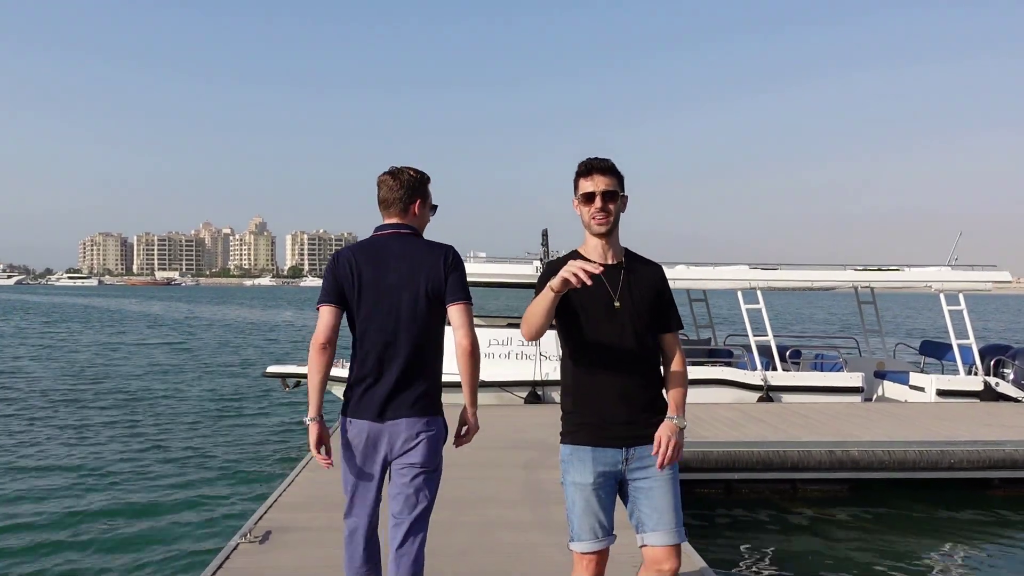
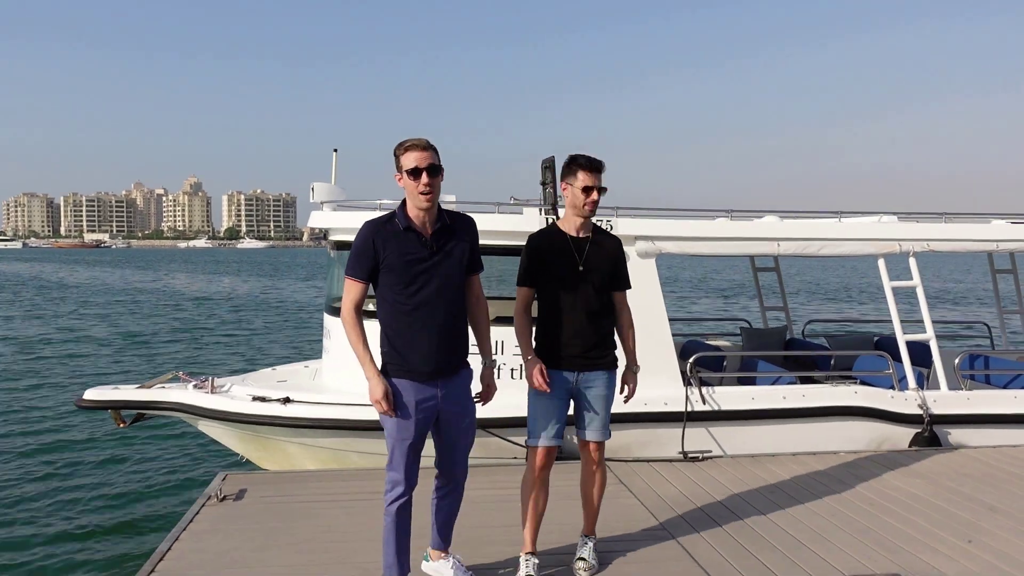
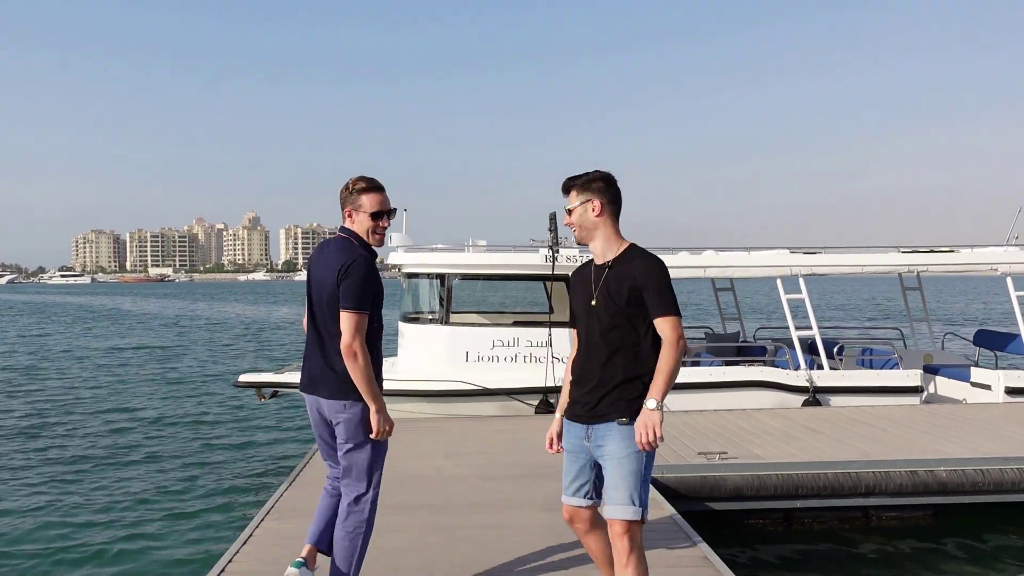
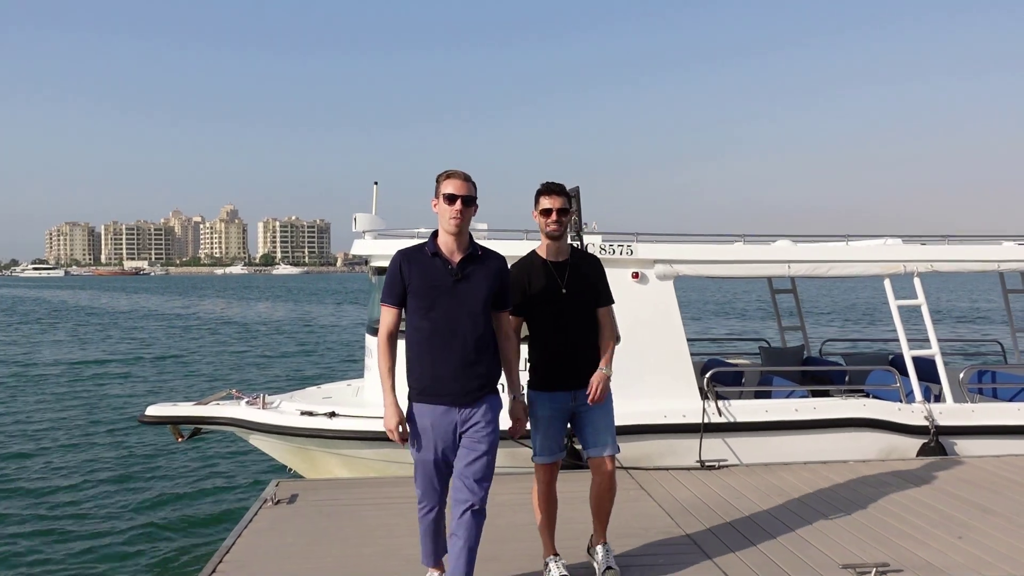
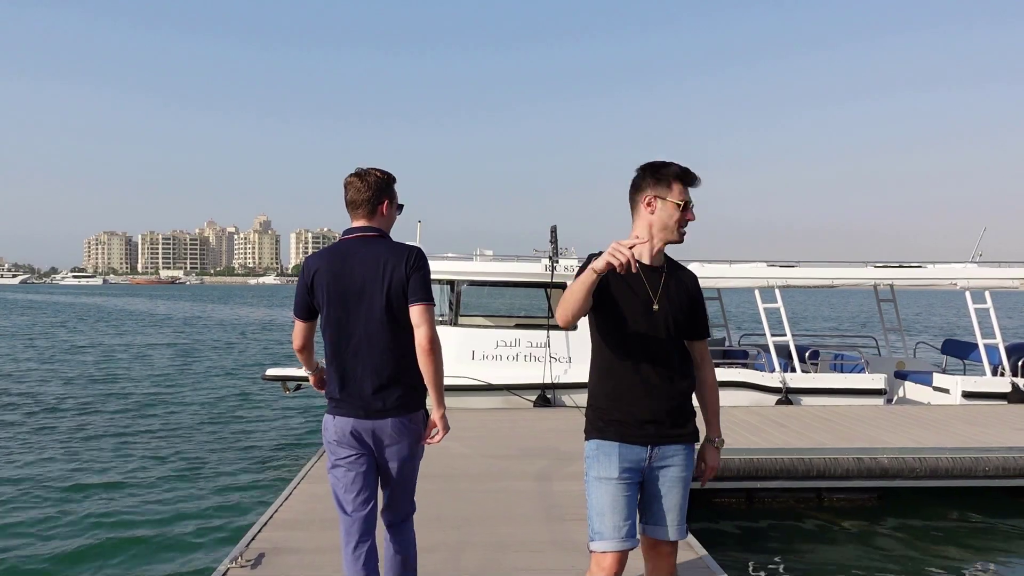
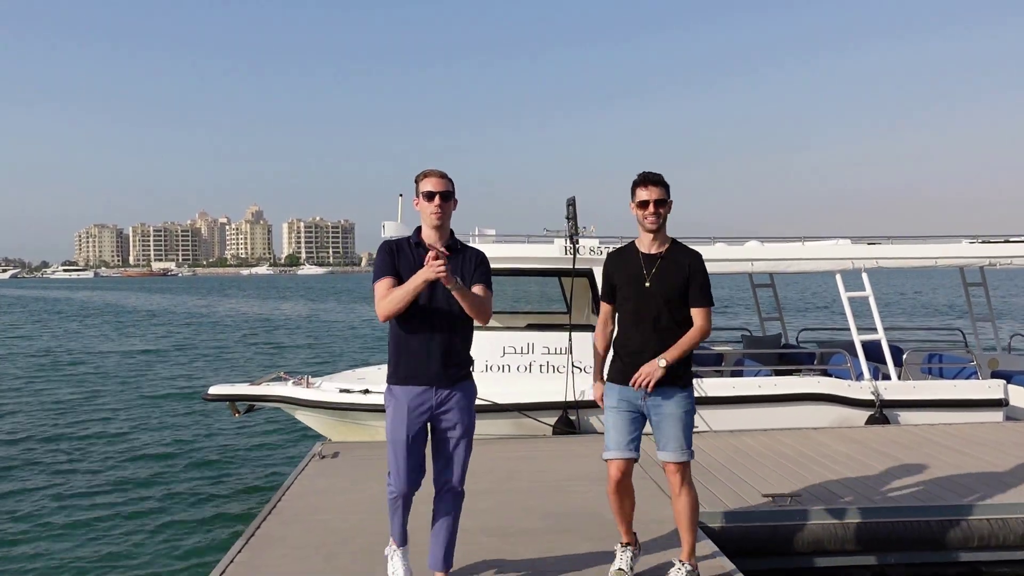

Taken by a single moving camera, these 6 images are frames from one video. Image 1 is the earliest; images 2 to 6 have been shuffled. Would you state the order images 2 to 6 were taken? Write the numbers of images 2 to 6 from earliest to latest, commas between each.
5, 3, 6, 4, 2
